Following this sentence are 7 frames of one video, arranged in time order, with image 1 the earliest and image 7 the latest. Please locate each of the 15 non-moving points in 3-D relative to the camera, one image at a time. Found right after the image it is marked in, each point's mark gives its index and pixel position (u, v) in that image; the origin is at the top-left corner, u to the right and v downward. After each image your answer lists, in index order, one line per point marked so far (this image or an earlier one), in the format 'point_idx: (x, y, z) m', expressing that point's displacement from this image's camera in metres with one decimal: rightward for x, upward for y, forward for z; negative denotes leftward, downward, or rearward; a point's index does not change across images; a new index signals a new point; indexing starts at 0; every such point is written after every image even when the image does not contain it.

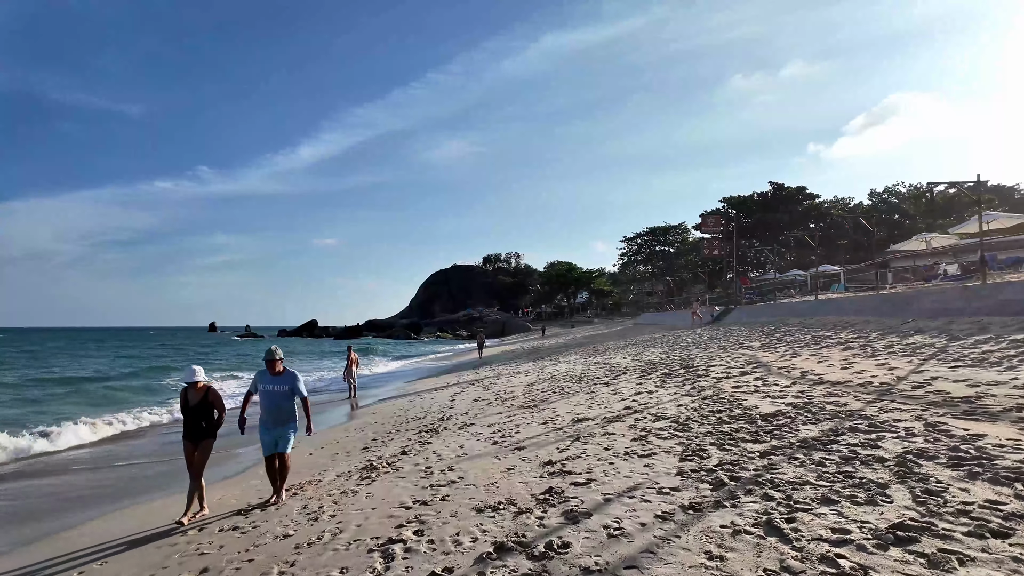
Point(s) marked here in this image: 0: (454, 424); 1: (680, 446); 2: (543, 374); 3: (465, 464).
0: (-1.0, -2.3, +8.9) m
1: (+1.8, -1.7, +5.5) m
2: (+0.9, -2.5, +14.9) m
3: (-0.6, -2.1, +6.2) m
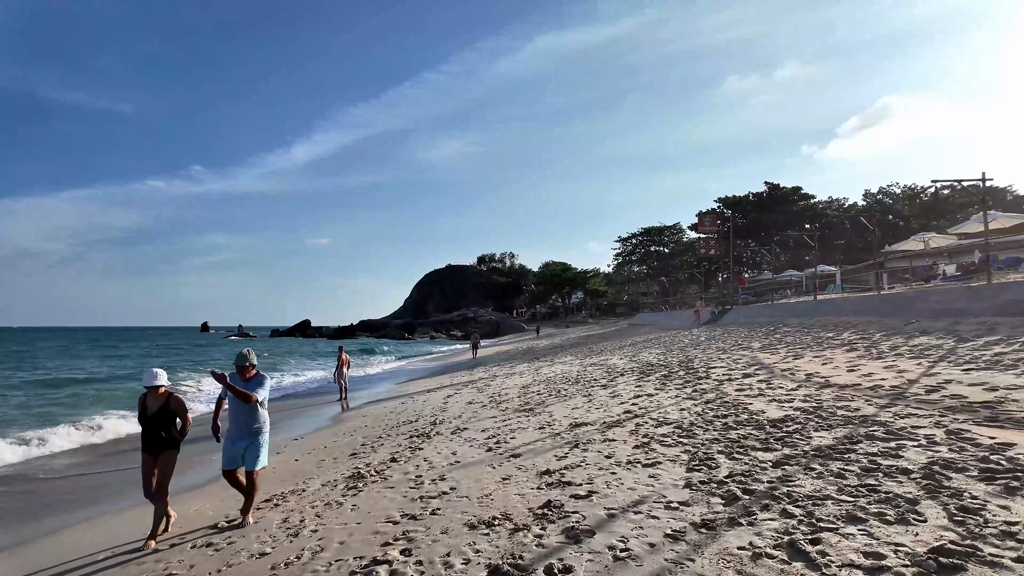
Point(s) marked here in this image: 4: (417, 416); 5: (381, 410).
0: (-1.1, -2.3, +8.6) m
1: (+1.7, -1.7, +5.2) m
2: (+0.7, -2.5, +14.6) m
3: (-0.6, -2.1, +5.8) m
4: (-1.9, -2.6, +10.6) m
5: (-3.2, -3.0, +12.6) m
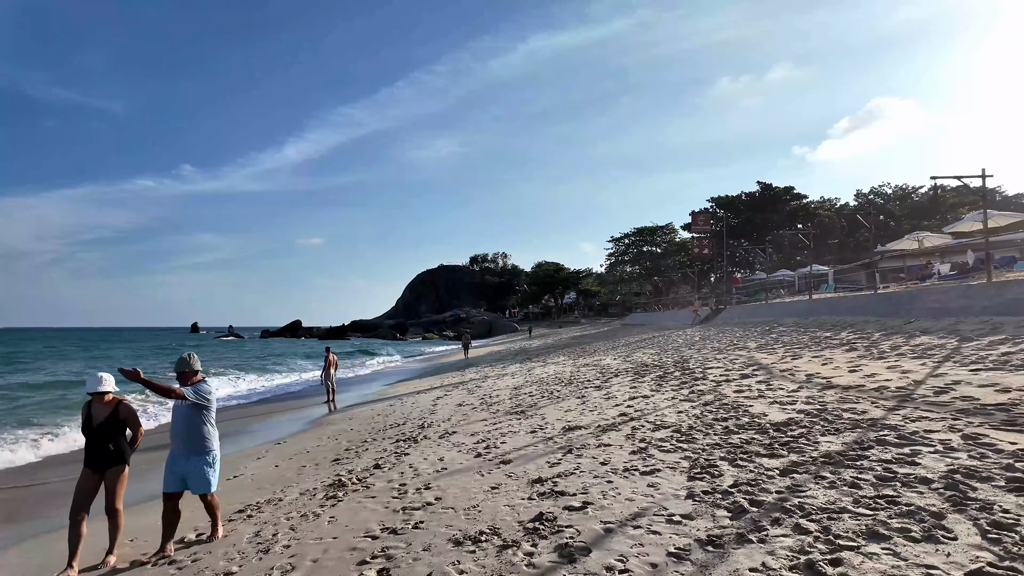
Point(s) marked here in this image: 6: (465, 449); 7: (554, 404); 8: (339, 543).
0: (-1.2, -2.3, +8.2) m
1: (+1.6, -1.6, +4.9) m
2: (+0.5, -2.4, +14.3) m
3: (-0.7, -2.0, +5.5) m
4: (-2.1, -2.6, +10.3) m
5: (-3.4, -2.9, +12.2) m
6: (-0.6, -2.1, +6.8) m
7: (+0.7, -2.0, +9.1) m
8: (-1.4, -2.1, +4.2) m
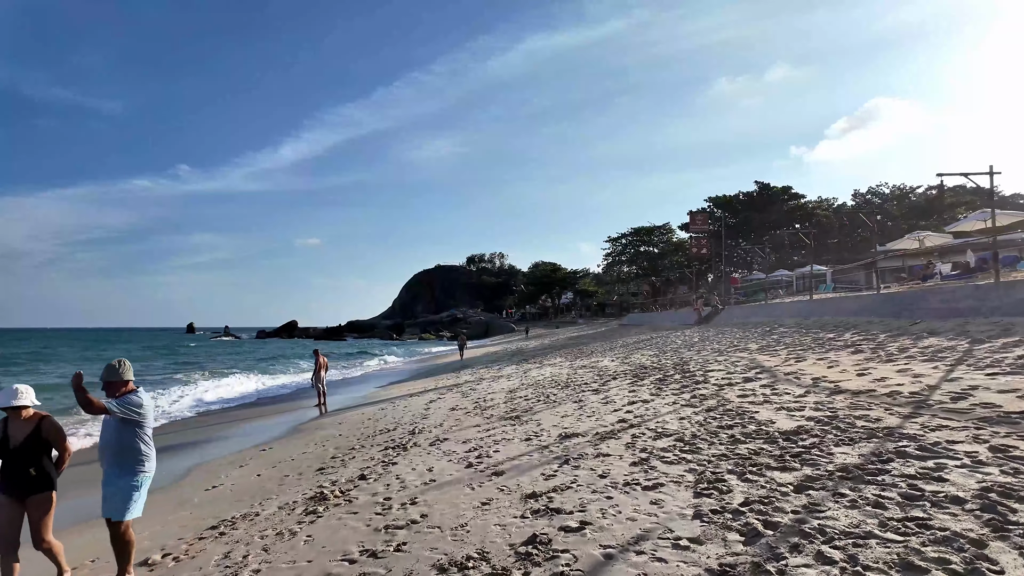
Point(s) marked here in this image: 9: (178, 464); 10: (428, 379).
0: (-1.3, -2.3, +7.8) m
1: (+1.6, -1.6, +4.6) m
2: (+0.4, -2.4, +13.9) m
3: (-0.8, -2.0, +5.1) m
4: (-2.2, -2.6, +9.9) m
5: (-3.5, -2.9, +11.9) m
6: (-0.7, -2.1, +6.4) m
7: (+0.6, -2.0, +8.8) m
8: (-1.5, -2.1, +3.9) m
9: (-6.0, -3.2, +9.2) m
10: (-3.1, -3.5, +19.7) m
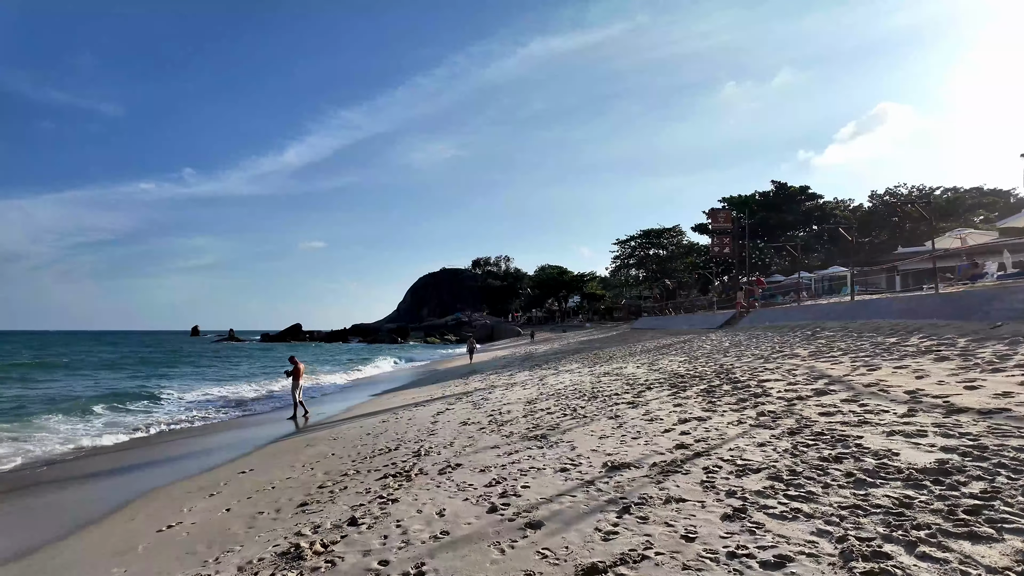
0: (-1.0, -2.2, +6.4) m
1: (+1.9, -1.5, +3.1) m
2: (+0.8, -2.4, +12.5) m
3: (-0.5, -1.9, +3.7) m
4: (-1.9, -2.5, +8.5) m
5: (-3.1, -2.9, +10.4) m
6: (-0.4, -2.0, +5.0) m
7: (+1.0, -2.0, +7.3) m
8: (-1.2, -1.9, +2.4) m
9: (-5.7, -3.1, +7.8) m
10: (-2.7, -3.4, +18.2) m
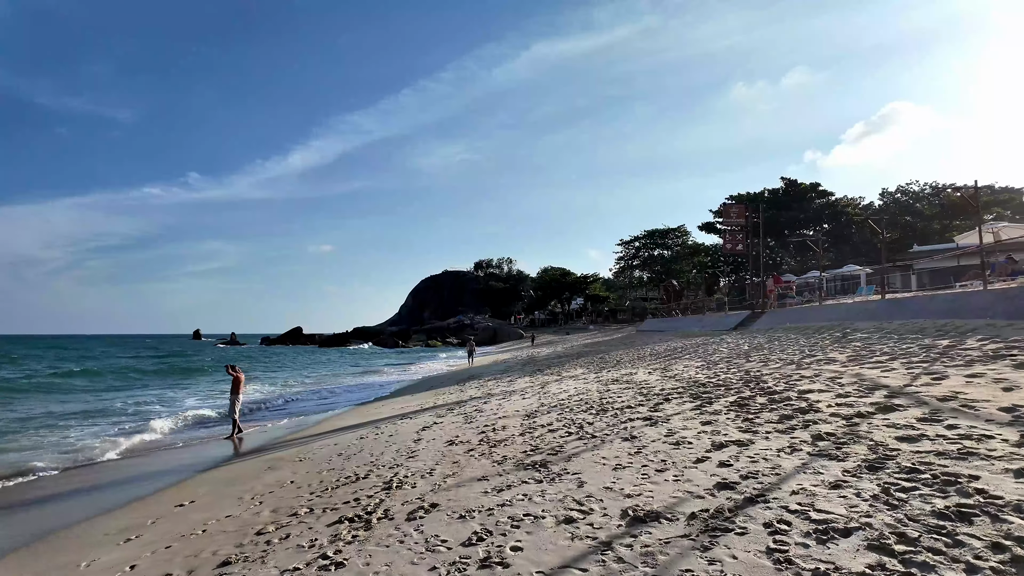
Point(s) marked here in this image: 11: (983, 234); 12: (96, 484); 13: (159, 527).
0: (-1.1, -2.1, +5.0) m
1: (+1.8, -1.4, +1.7) m
2: (+0.7, -2.3, +11.1) m
3: (-0.6, -1.8, +2.3) m
4: (-1.9, -2.4, +7.1) m
5: (-3.2, -2.8, +9.1) m
6: (-0.5, -1.9, +3.6) m
7: (+0.9, -1.9, +5.9) m
8: (-1.3, -1.8, +1.0) m
9: (-5.7, -3.0, +6.4) m
10: (-2.7, -3.4, +16.9) m
11: (+17.4, +1.1, +18.1) m
12: (-6.9, -3.2, +8.6) m
13: (-4.0, -2.7, +6.0) m
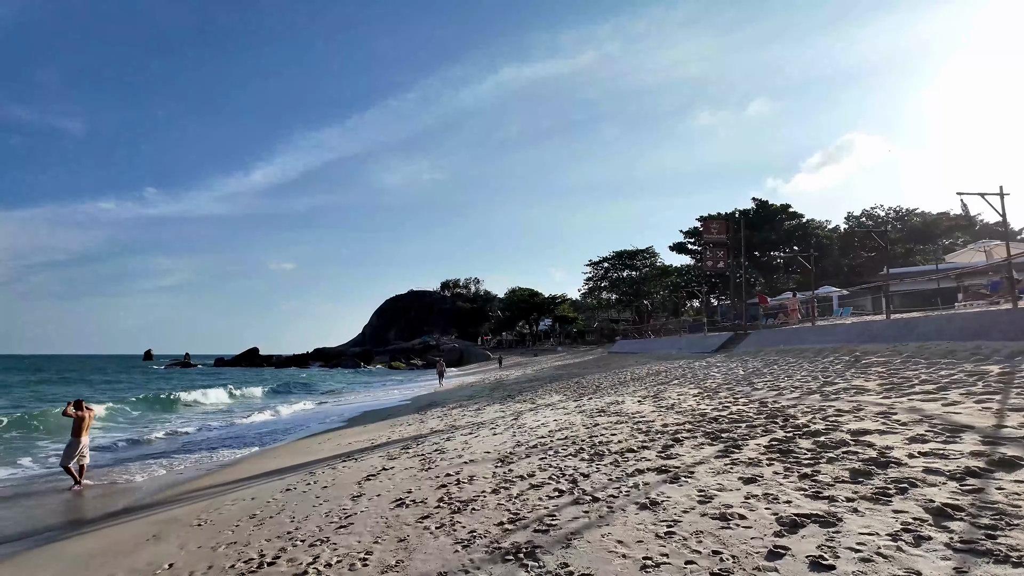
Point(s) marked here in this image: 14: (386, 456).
0: (-1.2, -2.1, +3.0) m
1: (+1.8, -1.3, -0.1) m
2: (+0.2, -2.6, +9.2) m
3: (-0.6, -1.7, +0.3) m
4: (-2.2, -2.5, +5.0) m
5: (-3.6, -2.9, +6.9) m
6: (-0.5, -1.8, +1.7) m
7: (+0.7, -1.9, +4.0) m
8: (-1.2, -1.6, -1.0) m
9: (-6.0, -3.0, +4.1) m
10: (-3.6, -3.8, +14.6) m
11: (+16.4, +0.4, +17.3) m
12: (-7.3, -3.3, +6.1) m
13: (-4.2, -2.7, +3.8) m
14: (-2.2, -2.9, +9.1) m
